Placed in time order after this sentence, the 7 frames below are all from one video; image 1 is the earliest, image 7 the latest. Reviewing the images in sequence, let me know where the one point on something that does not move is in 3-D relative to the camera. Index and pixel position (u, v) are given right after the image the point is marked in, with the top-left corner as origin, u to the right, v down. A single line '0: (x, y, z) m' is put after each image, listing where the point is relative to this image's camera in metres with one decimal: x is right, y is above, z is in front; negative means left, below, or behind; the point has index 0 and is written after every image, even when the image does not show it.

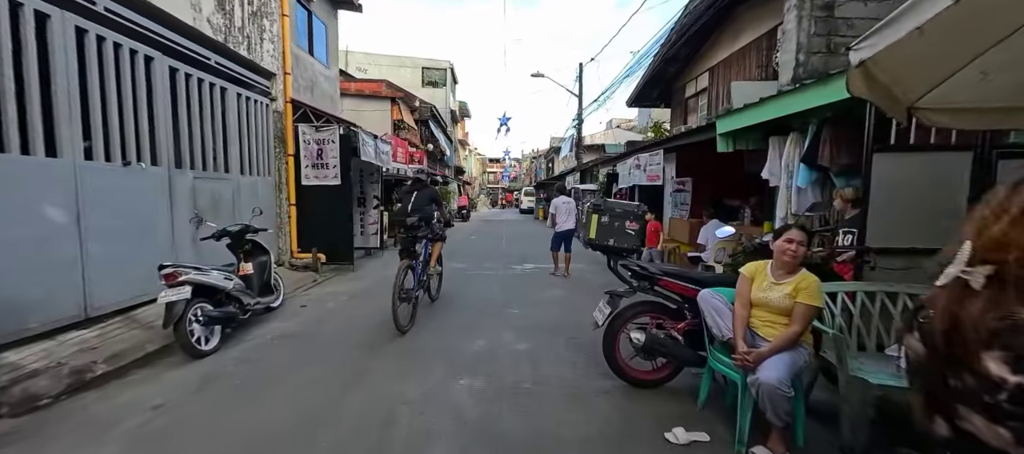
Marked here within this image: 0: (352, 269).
0: (-3.4, -0.9, +8.3) m
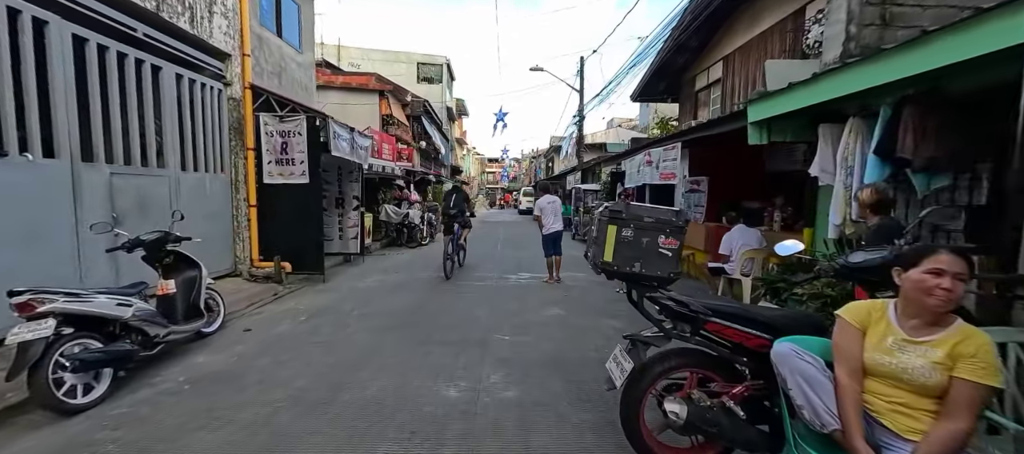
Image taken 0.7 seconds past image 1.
0: (-3.5, -1.0, +7.2) m
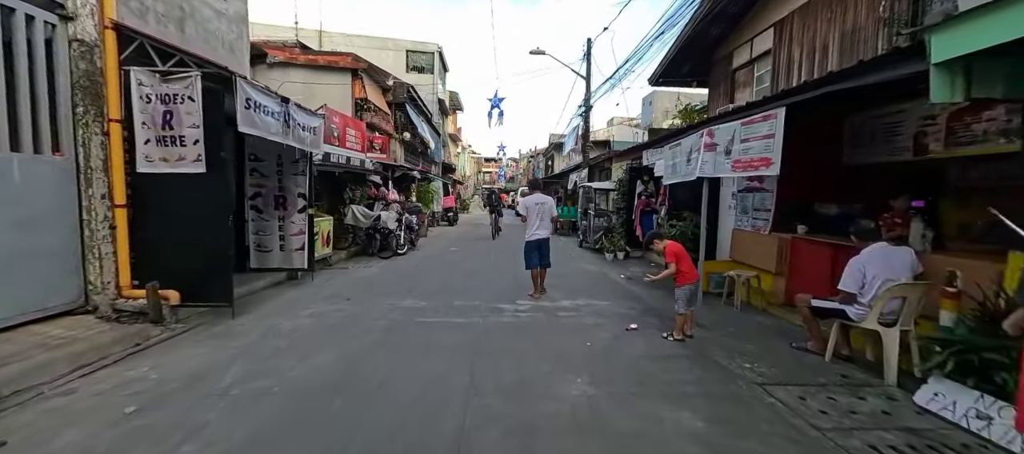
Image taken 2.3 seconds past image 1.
0: (-3.5, -1.1, +5.0) m
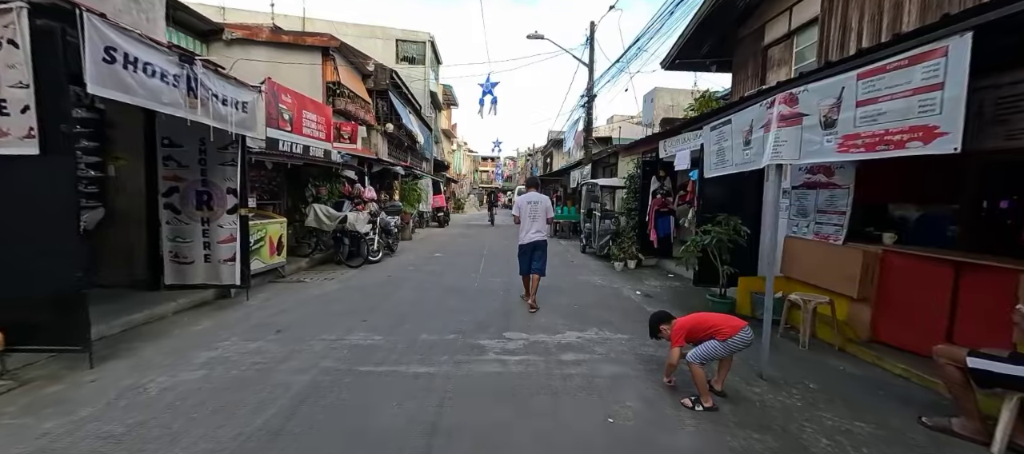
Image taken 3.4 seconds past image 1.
0: (-3.7, -1.2, +3.4) m
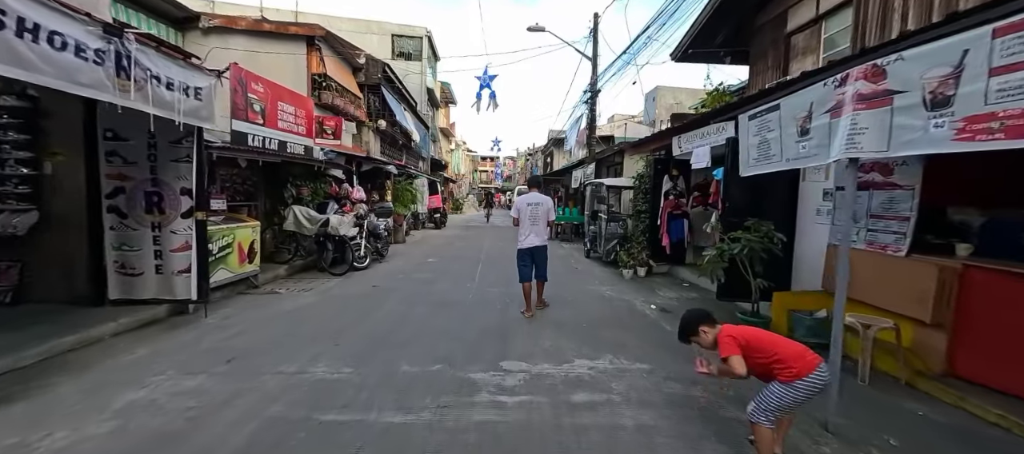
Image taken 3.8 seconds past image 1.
0: (-3.7, -1.2, +2.7) m
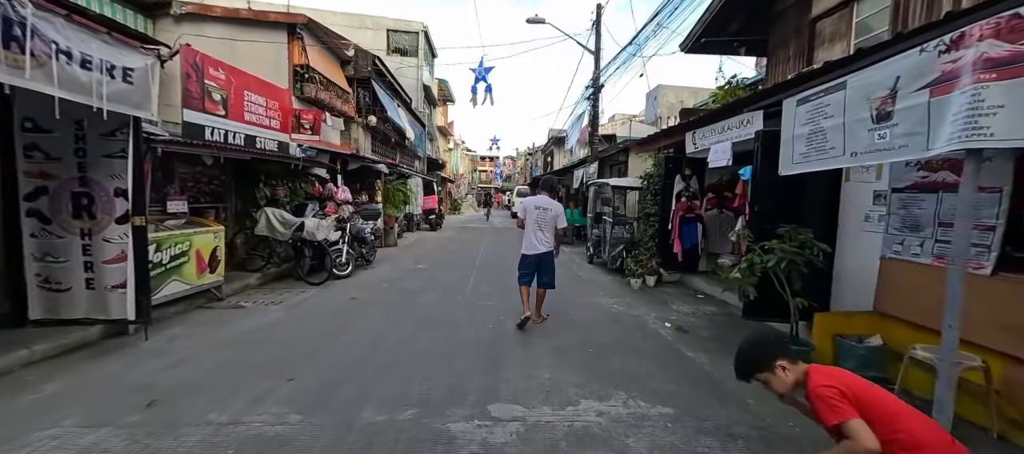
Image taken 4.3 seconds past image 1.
0: (-3.8, -1.3, +2.0) m
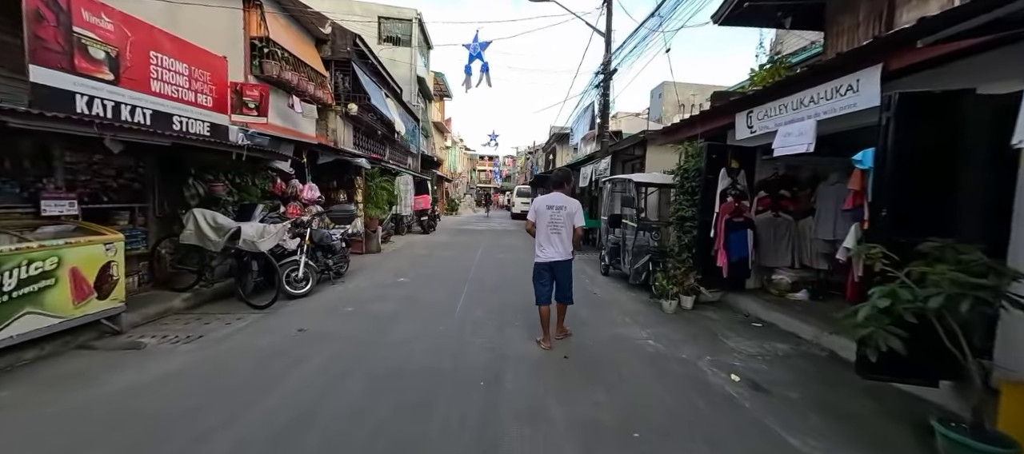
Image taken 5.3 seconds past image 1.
0: (-3.8, -1.4, +0.5) m
